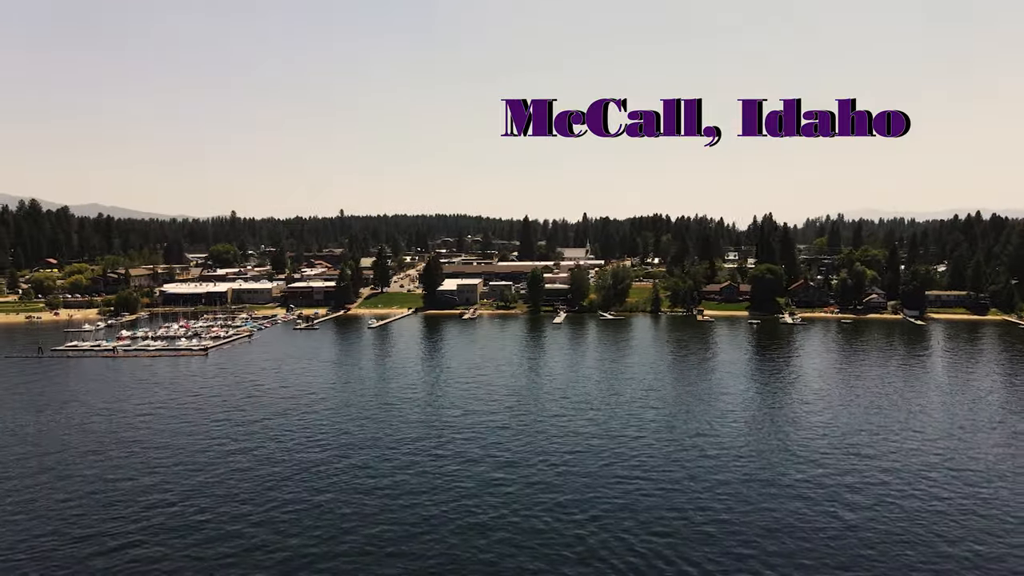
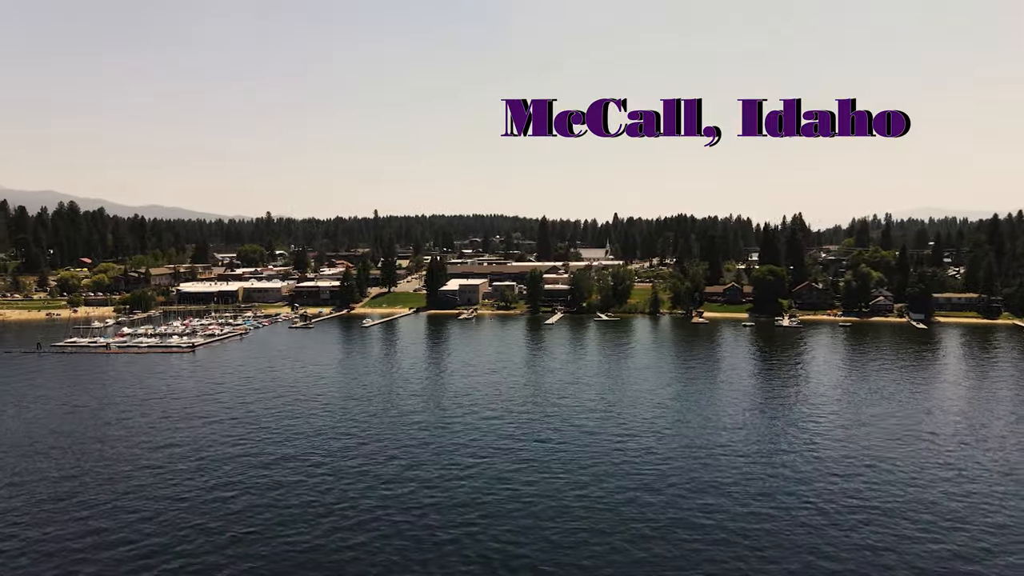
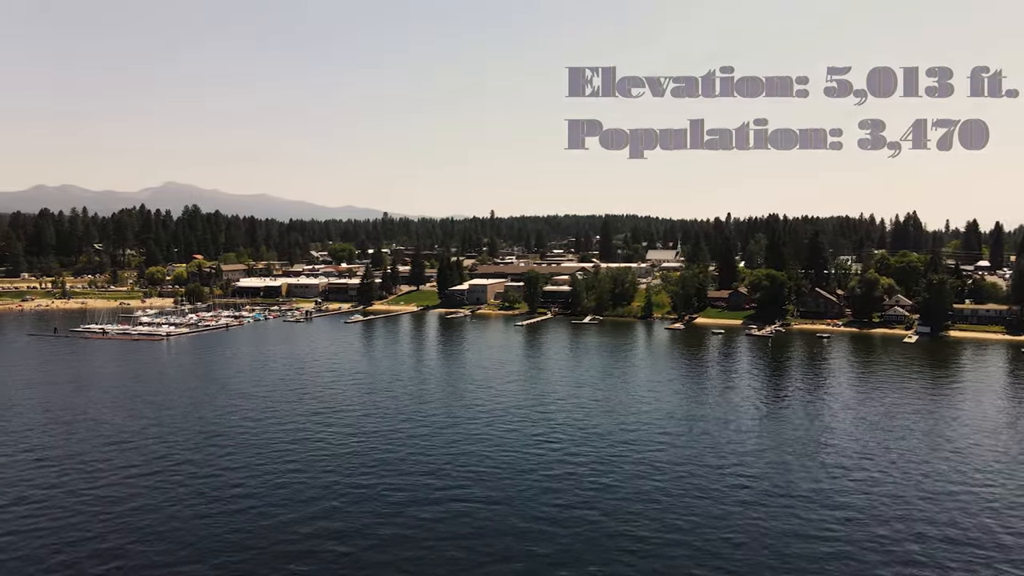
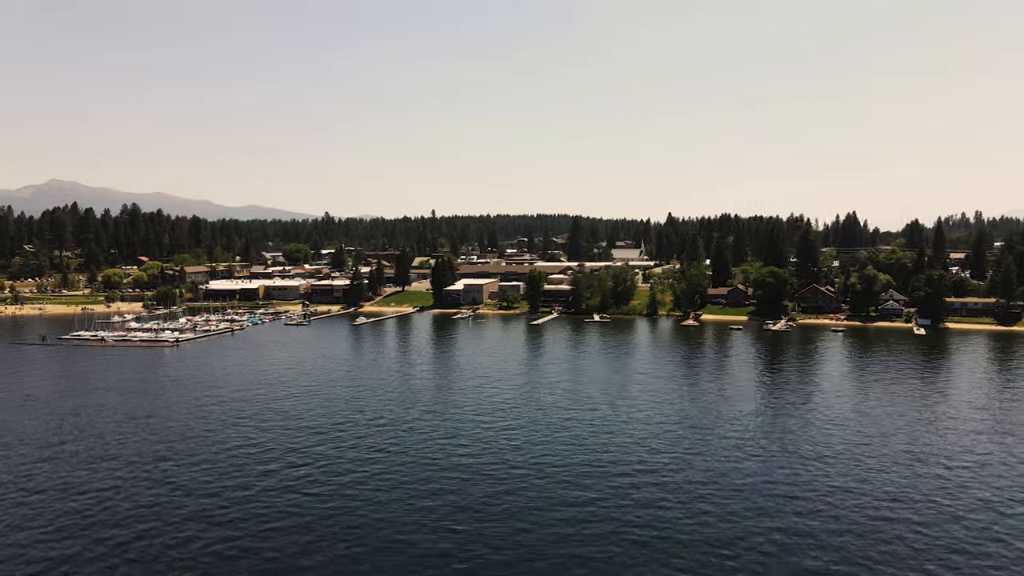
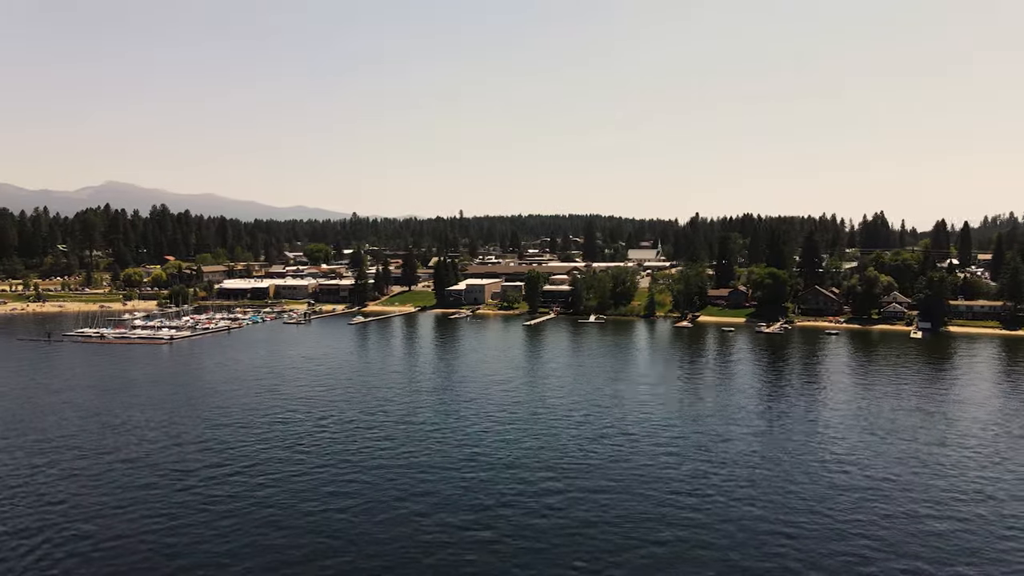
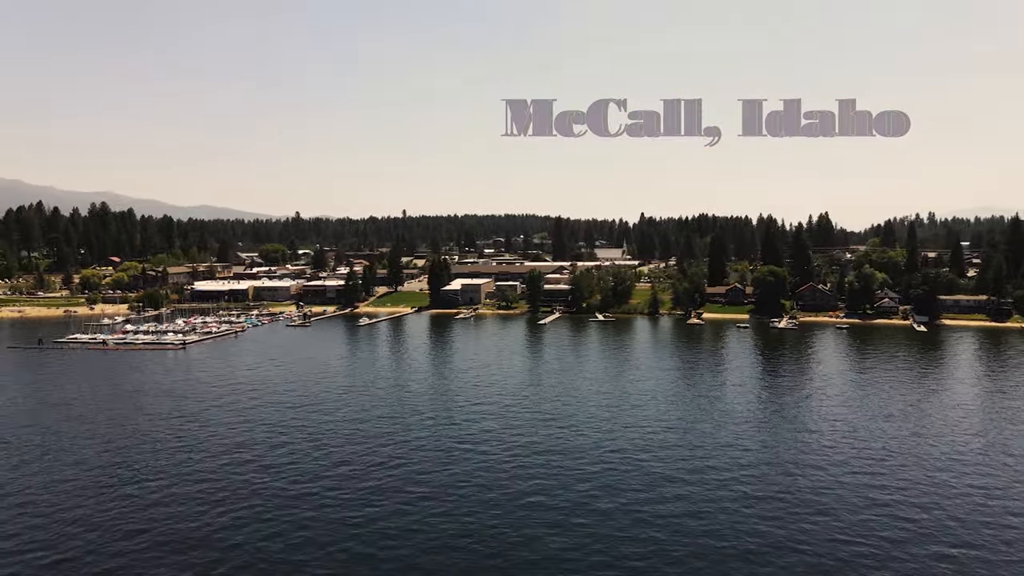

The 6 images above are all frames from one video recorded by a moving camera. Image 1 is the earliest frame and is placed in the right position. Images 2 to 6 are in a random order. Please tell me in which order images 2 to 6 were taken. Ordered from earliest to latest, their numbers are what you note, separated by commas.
2, 6, 4, 5, 3
